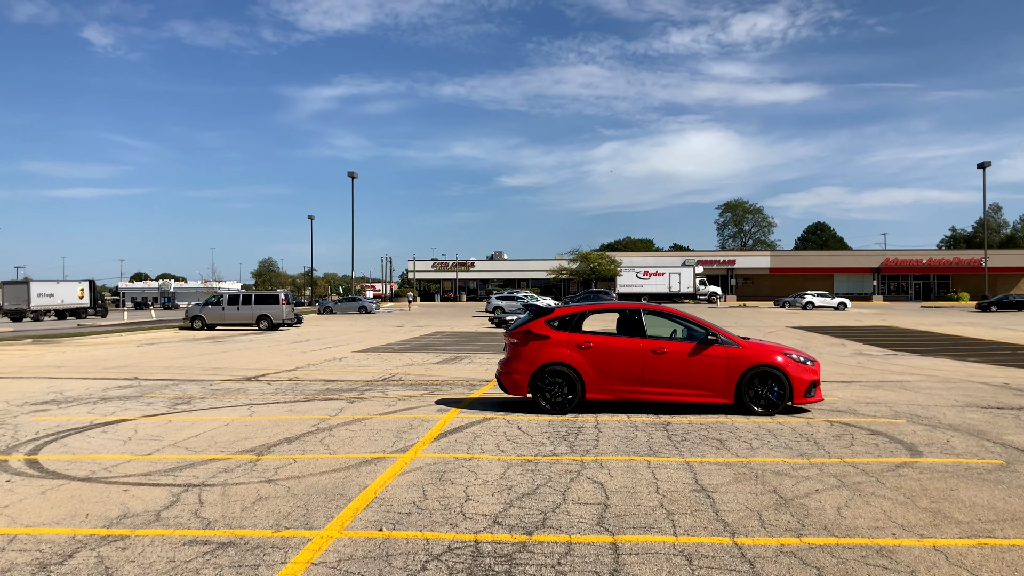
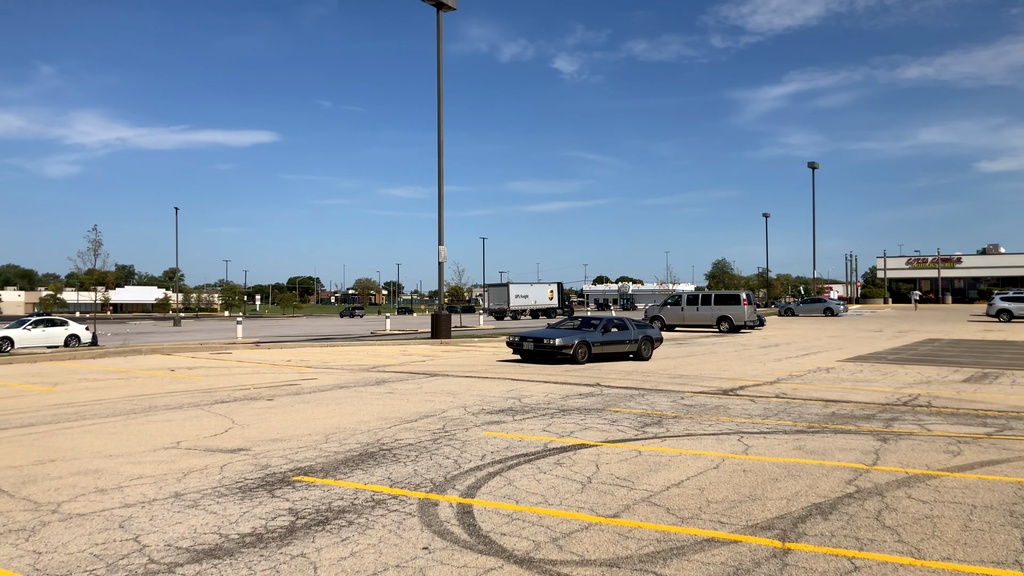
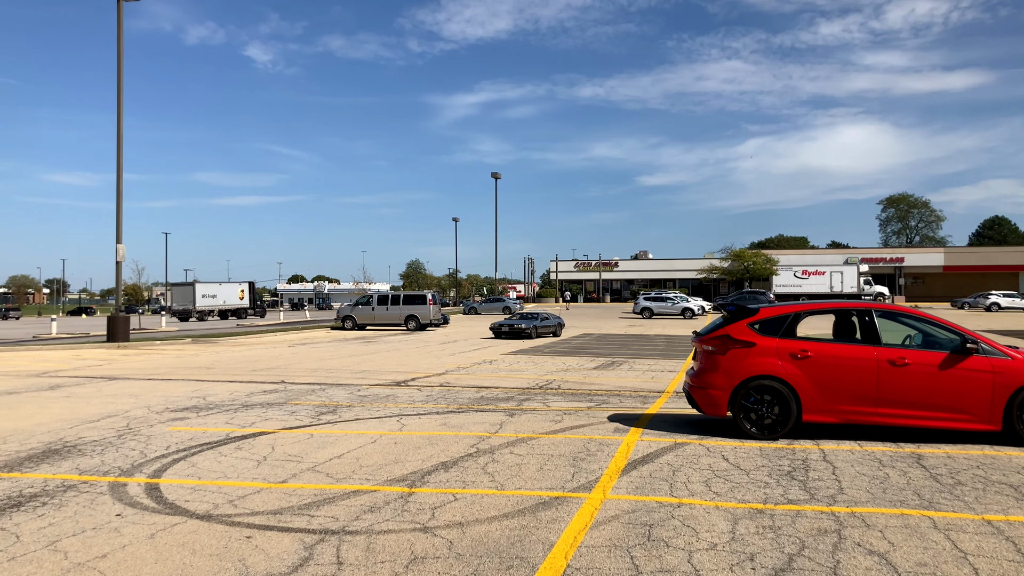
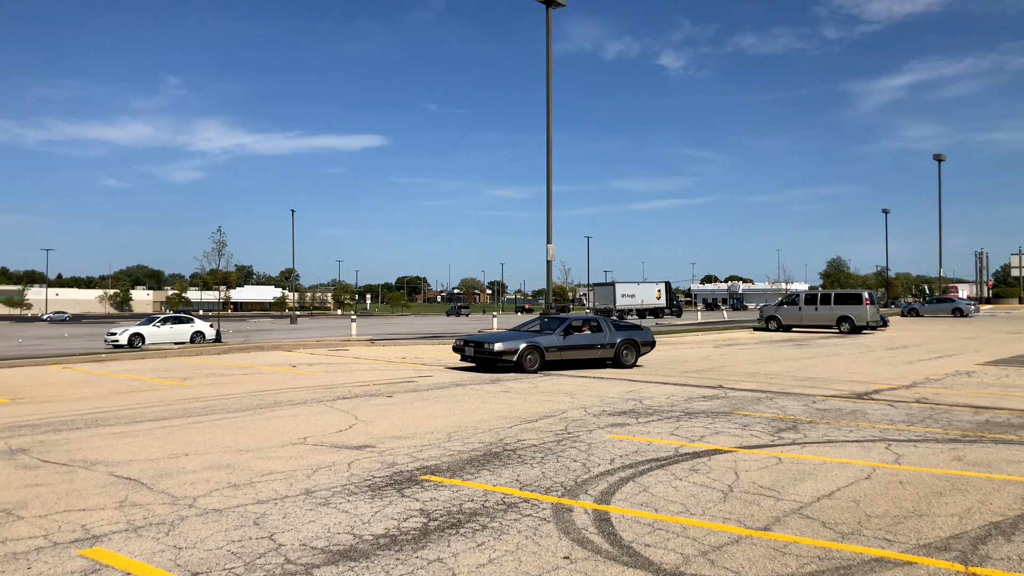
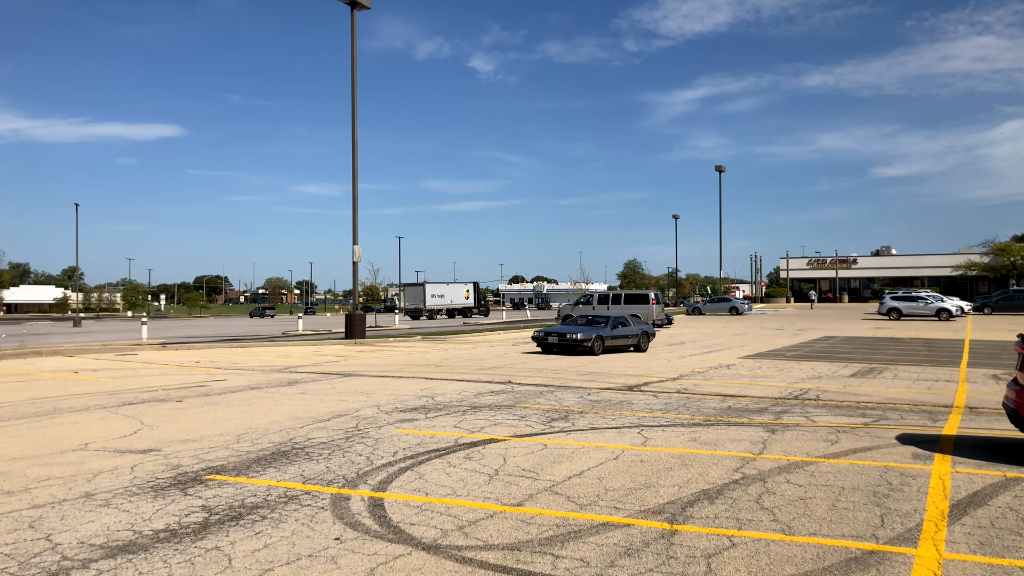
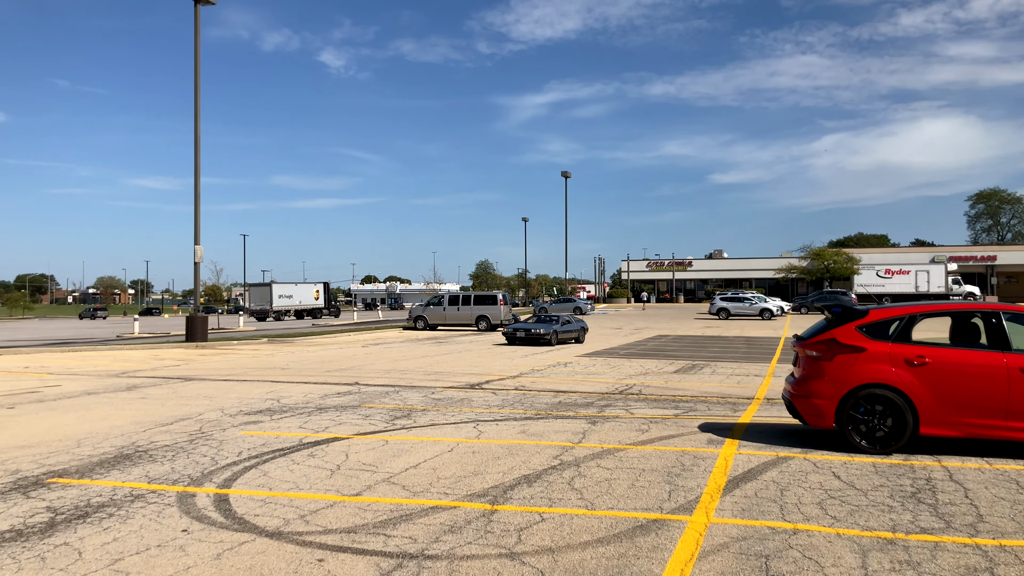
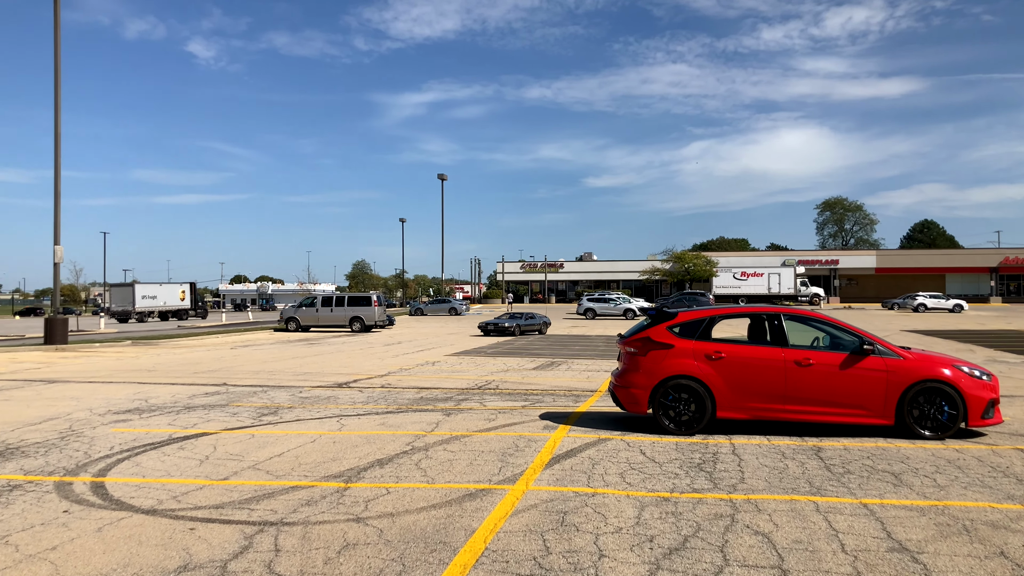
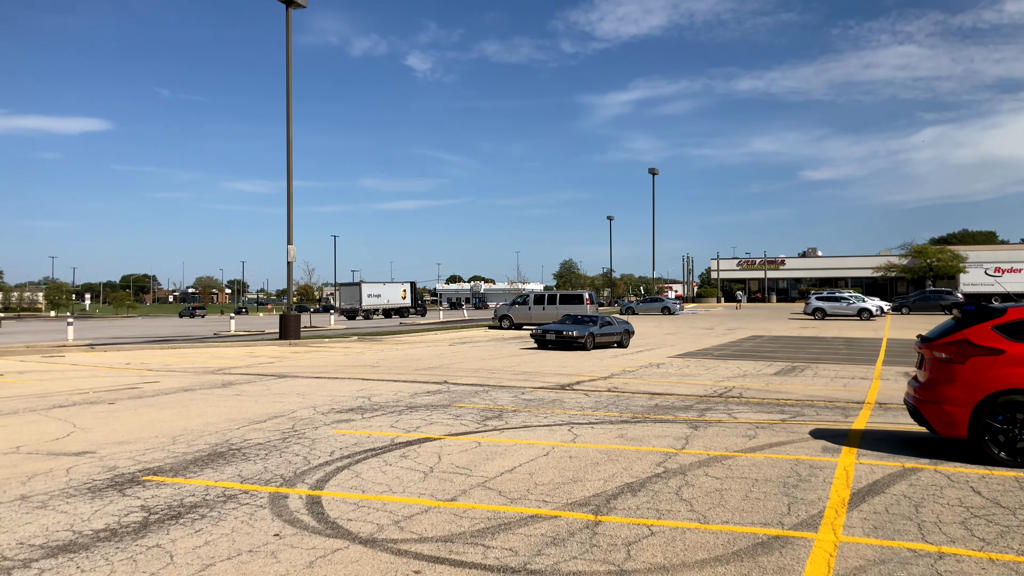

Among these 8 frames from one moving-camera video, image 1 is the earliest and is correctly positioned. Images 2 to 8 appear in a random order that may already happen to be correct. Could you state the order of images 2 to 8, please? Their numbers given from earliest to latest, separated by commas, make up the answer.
7, 3, 6, 8, 5, 2, 4
